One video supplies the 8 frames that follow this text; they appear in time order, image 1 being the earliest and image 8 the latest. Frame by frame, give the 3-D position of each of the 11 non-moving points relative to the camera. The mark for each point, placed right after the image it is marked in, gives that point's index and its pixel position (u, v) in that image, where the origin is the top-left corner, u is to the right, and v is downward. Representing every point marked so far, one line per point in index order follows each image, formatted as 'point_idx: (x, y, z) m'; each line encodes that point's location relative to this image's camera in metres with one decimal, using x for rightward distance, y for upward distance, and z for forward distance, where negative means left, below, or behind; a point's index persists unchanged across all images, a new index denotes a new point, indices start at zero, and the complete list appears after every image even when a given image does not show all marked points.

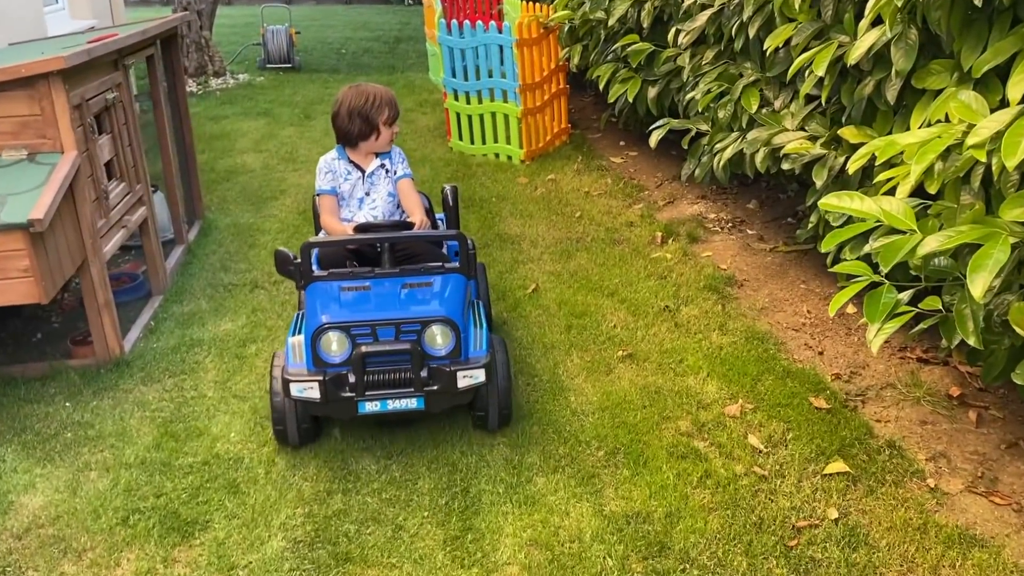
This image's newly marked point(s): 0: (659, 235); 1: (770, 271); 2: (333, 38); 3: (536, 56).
0: (+0.9, +0.3, +5.4) m
1: (+1.4, +0.1, +4.8) m
2: (-2.6, +3.7, +13.4) m
3: (+0.2, +1.8, +7.0) m
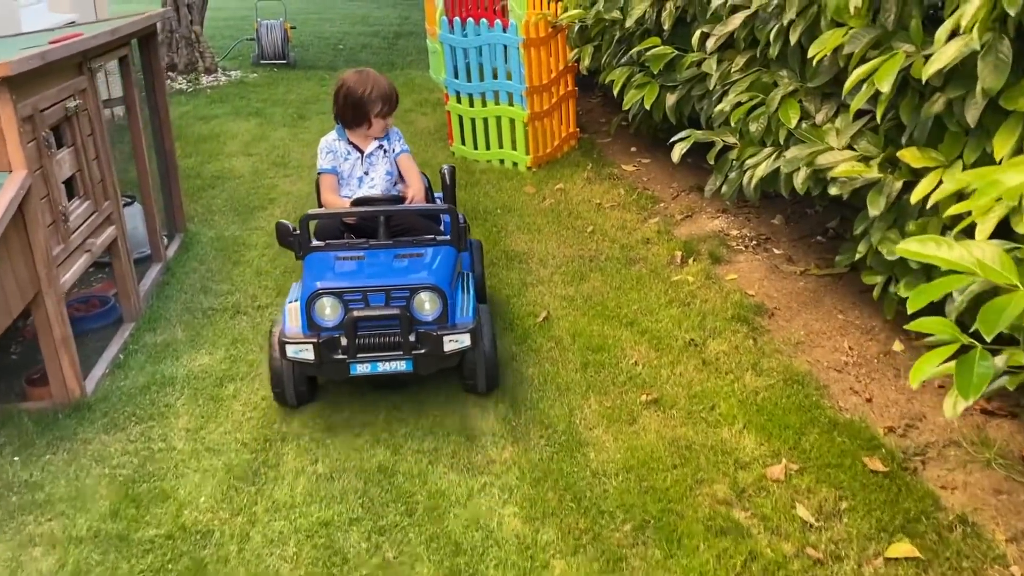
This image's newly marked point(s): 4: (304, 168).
0: (+0.9, +0.2, +4.9) m
1: (+1.4, 0.0, +4.3) m
2: (-2.6, +3.6, +12.9) m
3: (+0.2, +1.7, +6.5) m
4: (-1.6, +0.9, +6.8) m
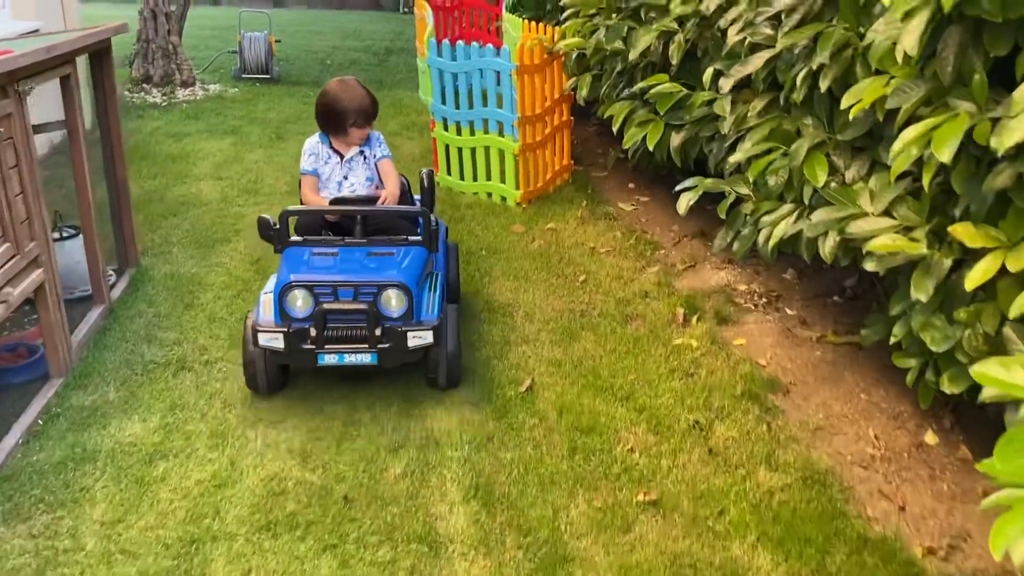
0: (+0.8, -0.1, +4.4) m
1: (+1.3, -0.4, +3.9) m
2: (-2.6, +3.3, +12.4) m
3: (+0.2, +1.3, +6.1) m
4: (-1.6, +0.6, +6.3) m
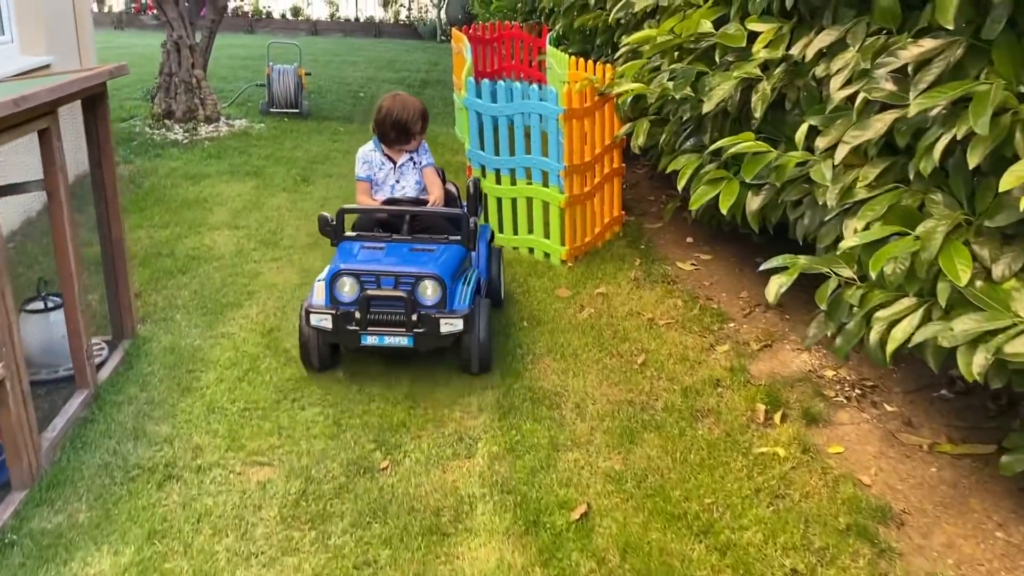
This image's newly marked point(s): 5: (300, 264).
0: (+1.0, -0.5, +3.7) m
1: (+1.5, -0.7, +3.1) m
2: (-2.1, +2.8, +12.0) m
3: (+0.5, +0.9, +5.5) m
4: (-1.4, +0.3, +5.8) m
5: (-1.3, +0.1, +5.5) m
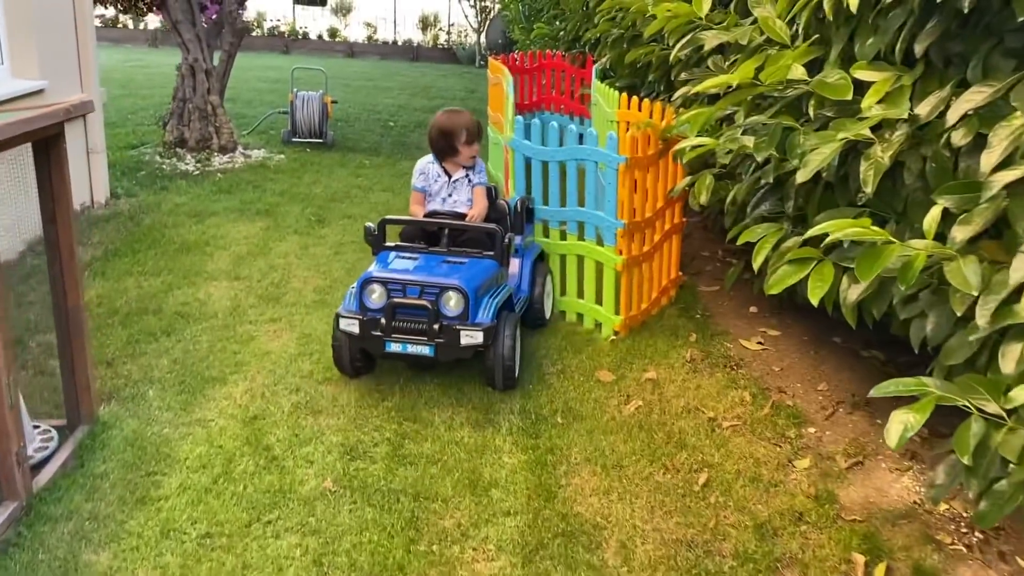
0: (+1.1, -0.9, +2.9) m
1: (+1.5, -1.1, +2.3) m
2: (-1.6, +2.3, +11.3) m
3: (+0.7, +0.5, +4.7) m
4: (-1.2, -0.1, +5.0) m
5: (-1.1, -0.2, +4.7) m
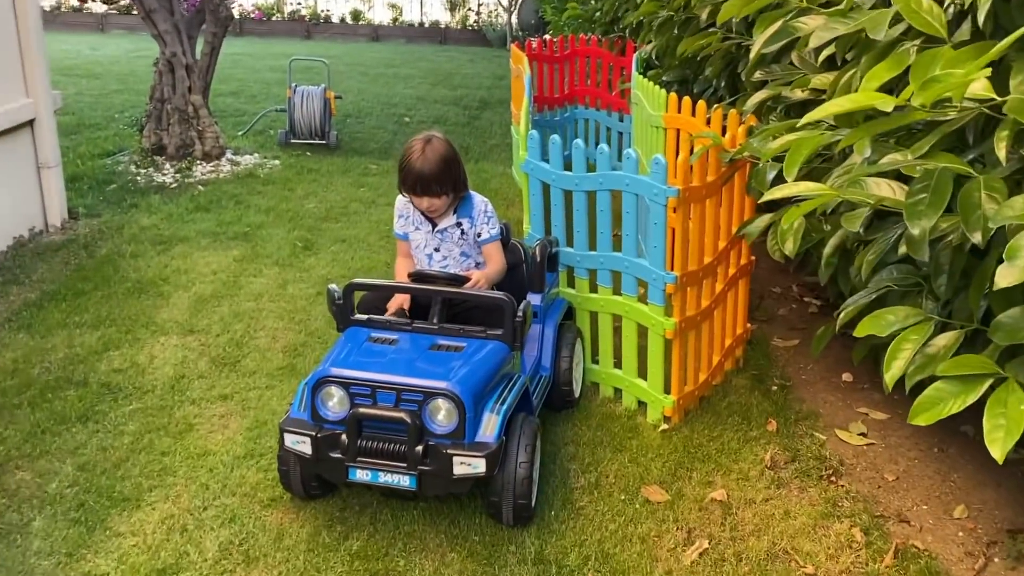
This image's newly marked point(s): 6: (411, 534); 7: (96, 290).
0: (+1.1, -1.2, +1.8) m
1: (+1.5, -1.4, +1.1) m
2: (-1.2, +2.2, +10.2) m
3: (+0.7, +0.3, +3.5) m
4: (-1.1, -0.4, +4.0) m
5: (-1.0, -0.5, +3.7) m
6: (-0.3, -0.8, +2.9) m
7: (-2.2, 0.0, +4.8) m
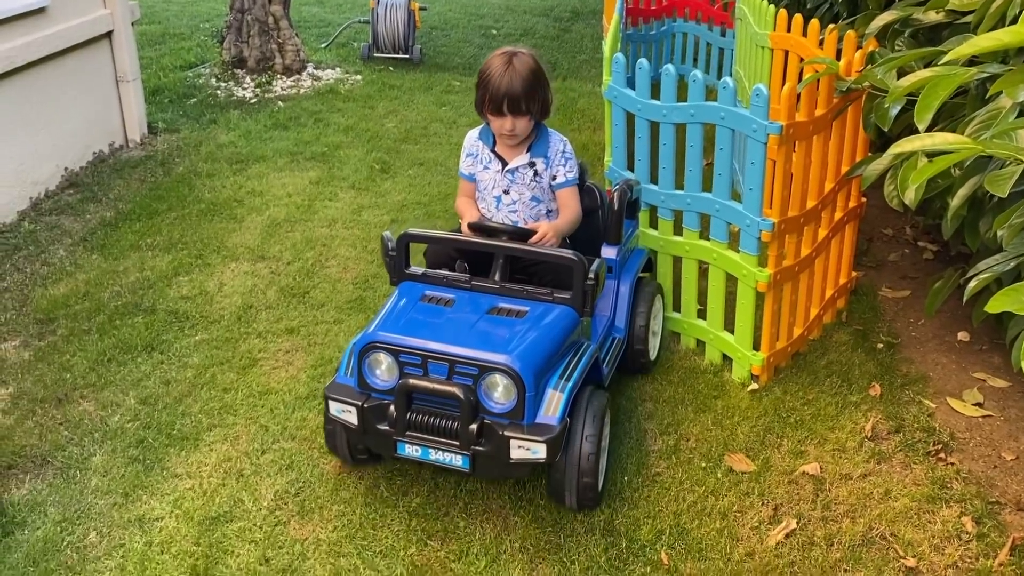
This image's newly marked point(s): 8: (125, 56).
0: (+1.2, -1.2, +1.5) m
1: (+1.5, -1.5, +0.9) m
2: (-0.2, +3.0, +9.8) m
3: (+1.0, +0.4, +3.1) m
4: (-0.8, -0.1, +3.8) m
5: (-0.7, -0.2, +3.5) m
6: (-0.1, -0.6, +2.7) m
7: (-1.8, +0.4, +4.7) m
8: (-2.4, +1.4, +5.6) m
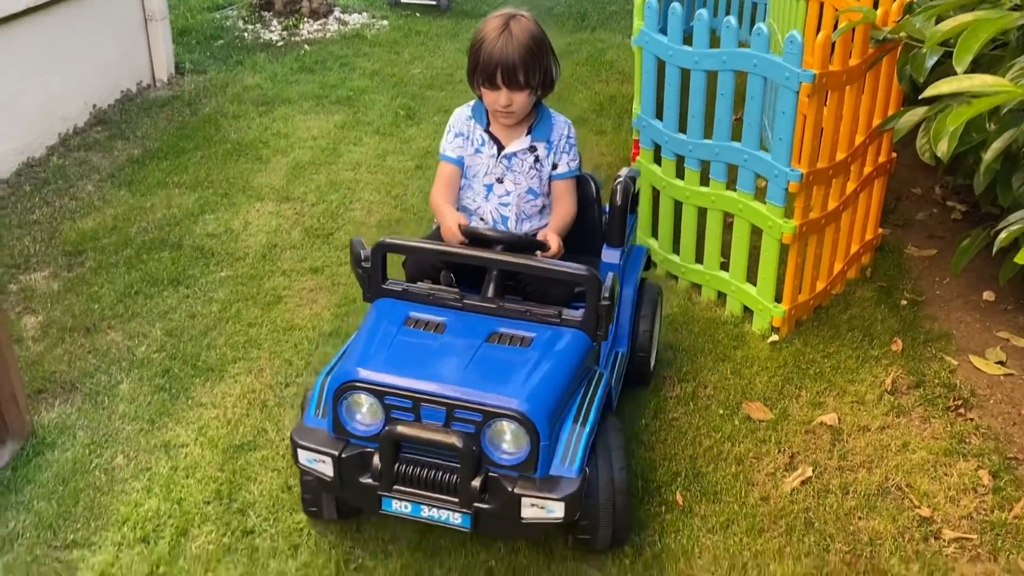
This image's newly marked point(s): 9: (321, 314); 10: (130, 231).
0: (+1.2, -1.1, +1.5) m
1: (+1.5, -1.4, +0.9) m
2: (+0.1, +3.5, +9.6) m
3: (+1.1, +0.6, +3.1) m
4: (-0.7, +0.2, +3.8) m
5: (-0.7, 0.0, +3.6) m
6: (-0.1, -0.4, +2.7) m
7: (-1.7, +0.7, +4.8) m
8: (-2.2, +1.8, +5.6) m
9: (-0.7, -0.1, +3.4) m
10: (-1.7, +0.2, +3.9) m
